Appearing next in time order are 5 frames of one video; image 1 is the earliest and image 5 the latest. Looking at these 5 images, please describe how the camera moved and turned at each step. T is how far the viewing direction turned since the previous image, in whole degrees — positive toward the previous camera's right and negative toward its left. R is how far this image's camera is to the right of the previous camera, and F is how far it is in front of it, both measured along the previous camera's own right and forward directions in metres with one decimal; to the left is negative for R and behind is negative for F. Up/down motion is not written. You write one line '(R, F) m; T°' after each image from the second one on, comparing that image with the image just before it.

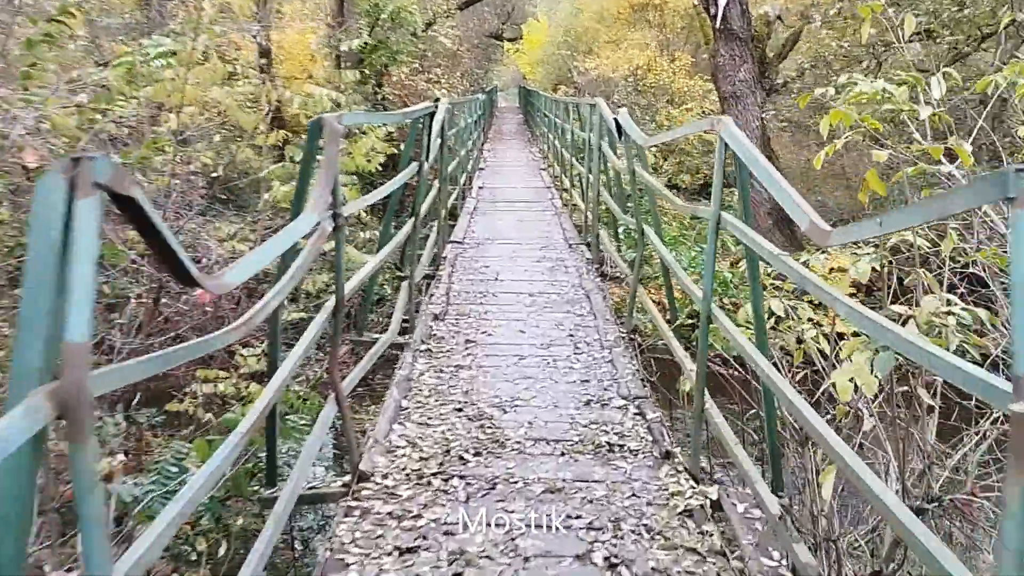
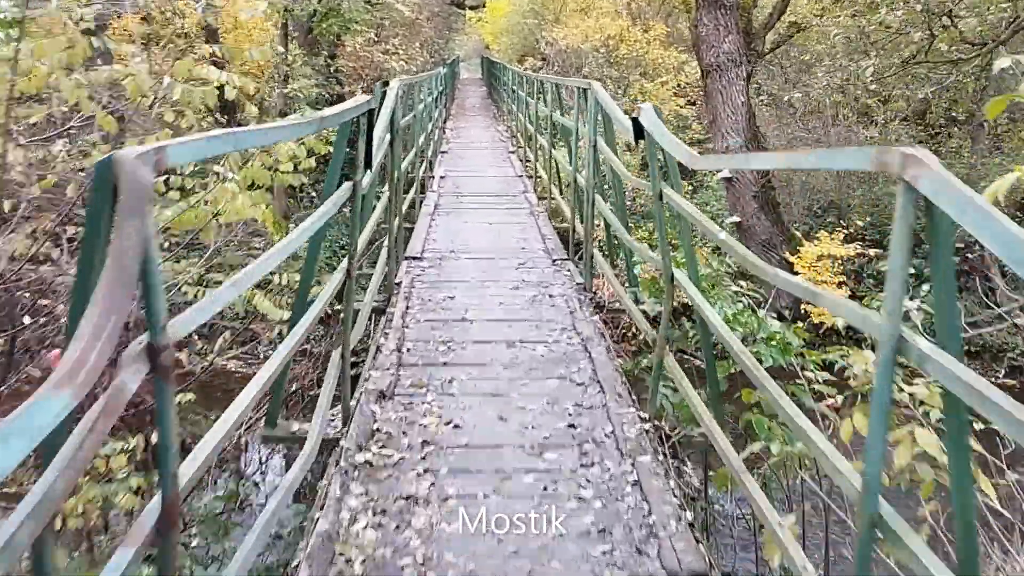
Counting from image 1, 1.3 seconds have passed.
(0.0, +1.0) m; +3°
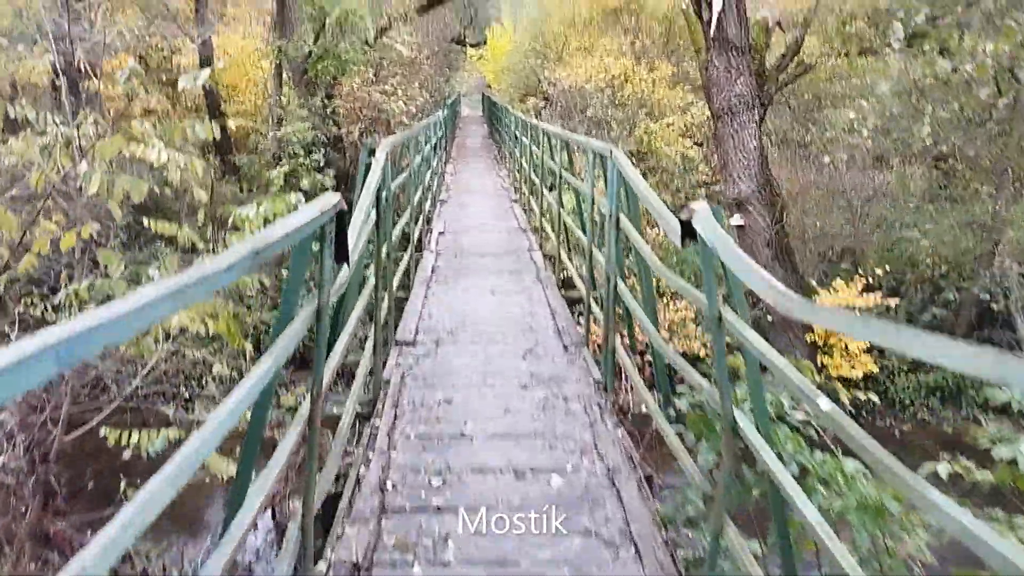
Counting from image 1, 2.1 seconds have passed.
(0.0, +0.5) m; 0°
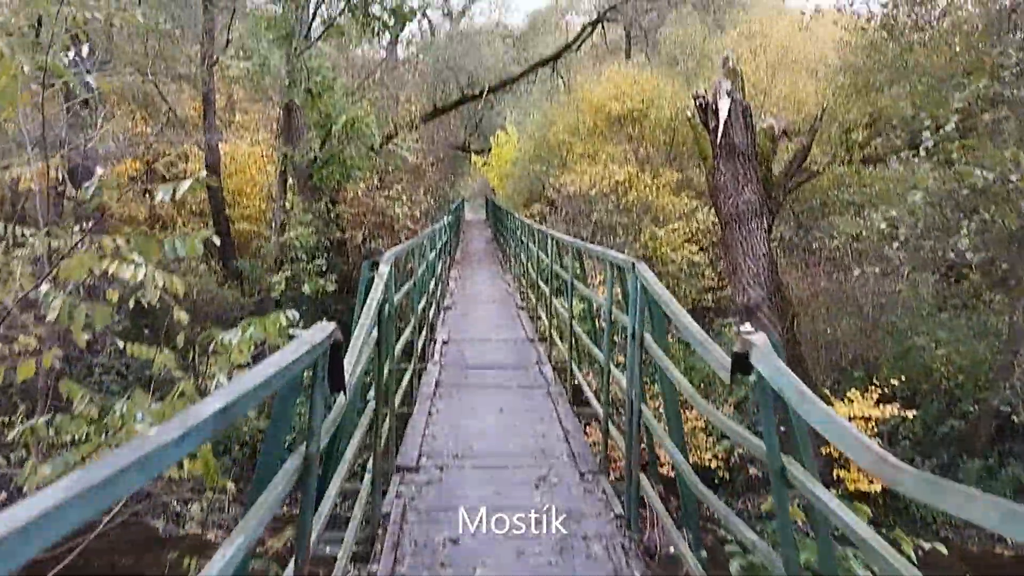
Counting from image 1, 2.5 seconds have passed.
(0.0, +0.3) m; 0°
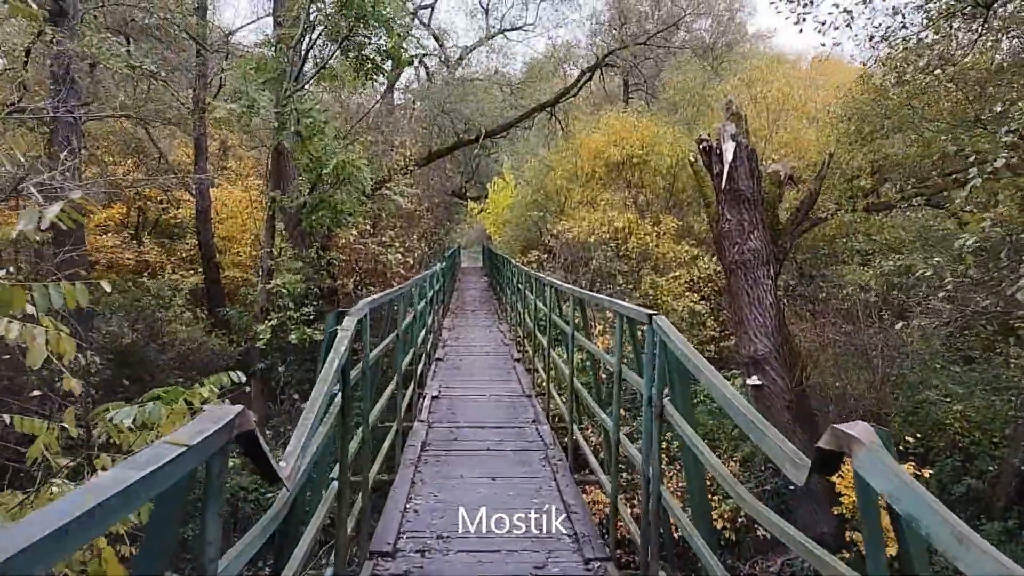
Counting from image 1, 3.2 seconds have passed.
(0.0, +0.4) m; 0°
